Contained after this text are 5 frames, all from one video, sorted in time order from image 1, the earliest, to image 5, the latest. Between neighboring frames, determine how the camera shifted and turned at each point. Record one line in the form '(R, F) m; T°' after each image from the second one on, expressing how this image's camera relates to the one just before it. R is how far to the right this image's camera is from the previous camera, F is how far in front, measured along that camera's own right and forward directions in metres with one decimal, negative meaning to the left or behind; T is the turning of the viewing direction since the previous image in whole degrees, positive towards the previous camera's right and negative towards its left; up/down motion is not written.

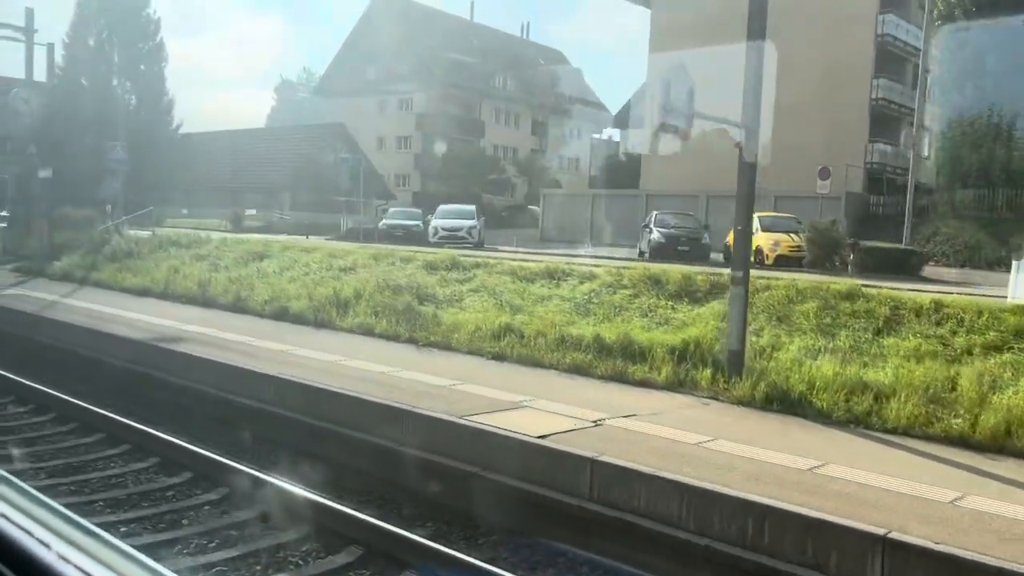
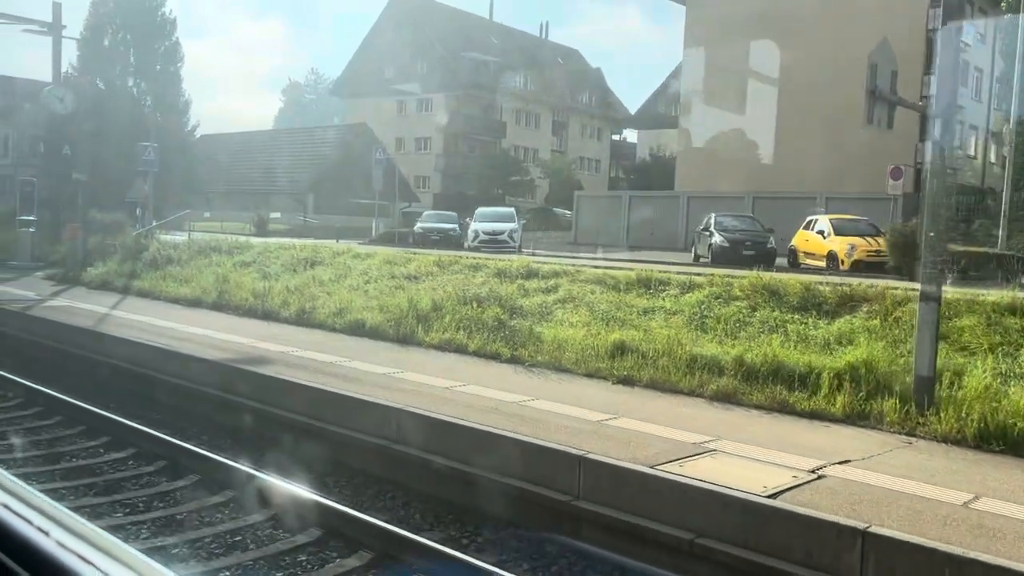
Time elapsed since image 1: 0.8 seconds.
(-1.4, +1.2) m; 0°
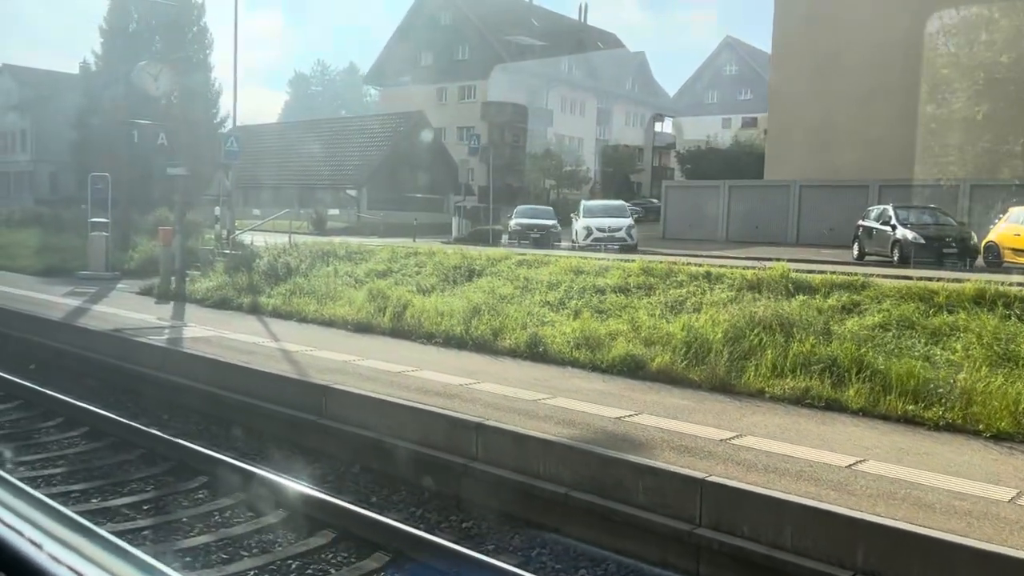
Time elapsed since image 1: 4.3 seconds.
(-4.0, +3.2) m; 0°
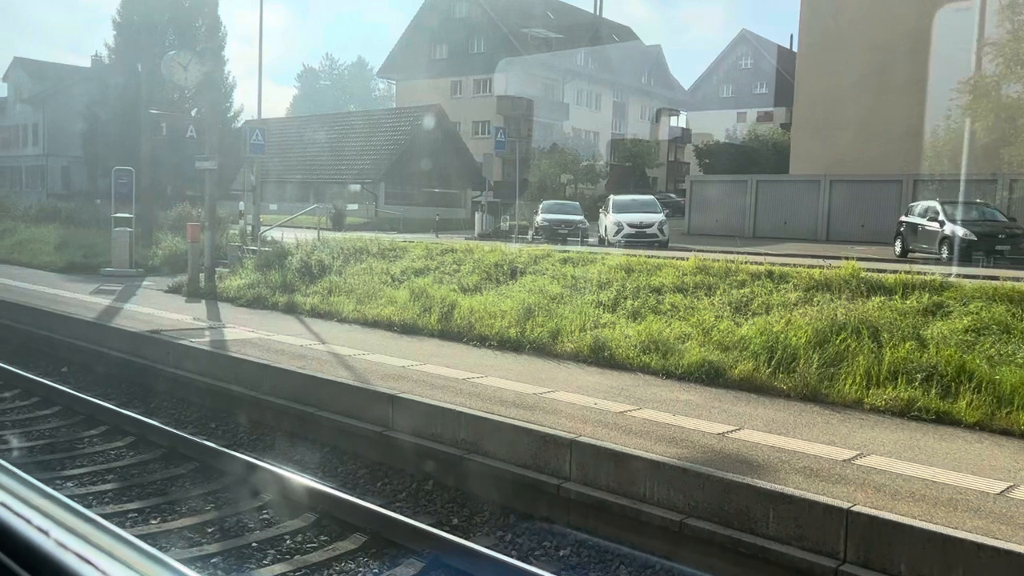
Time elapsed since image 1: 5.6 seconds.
(-0.7, +0.6) m; 0°
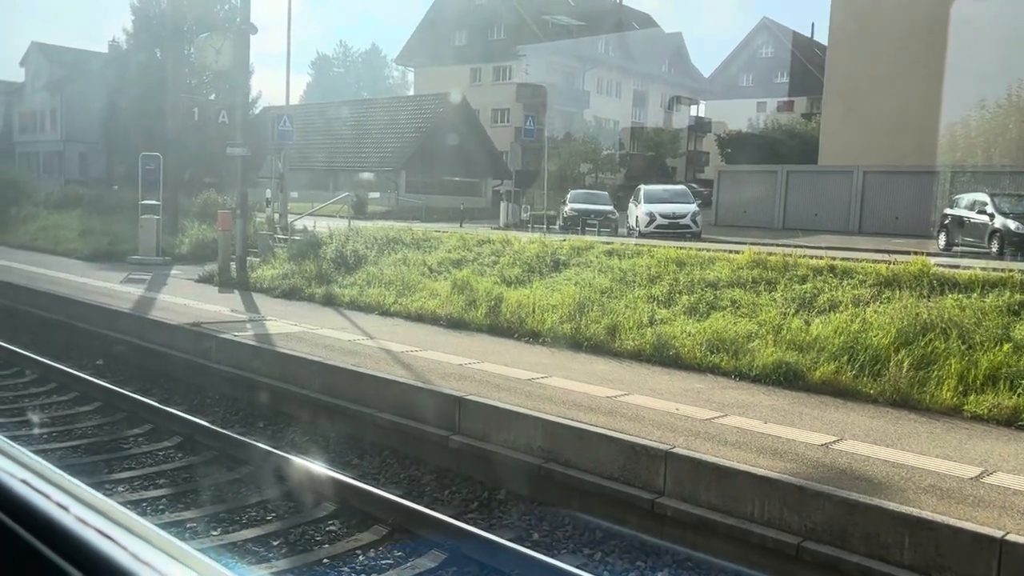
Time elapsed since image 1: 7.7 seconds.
(-0.6, +0.5) m; -1°
